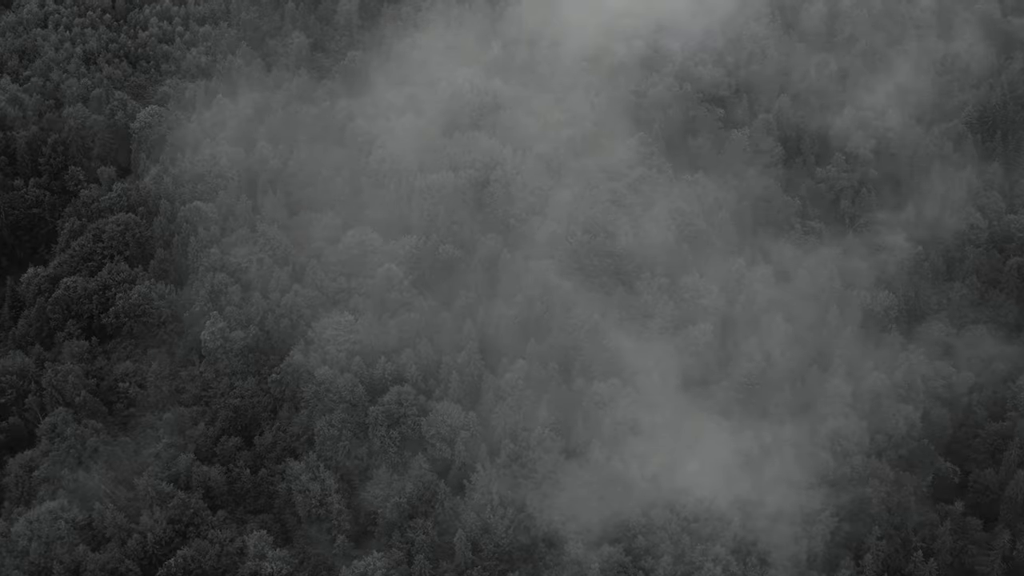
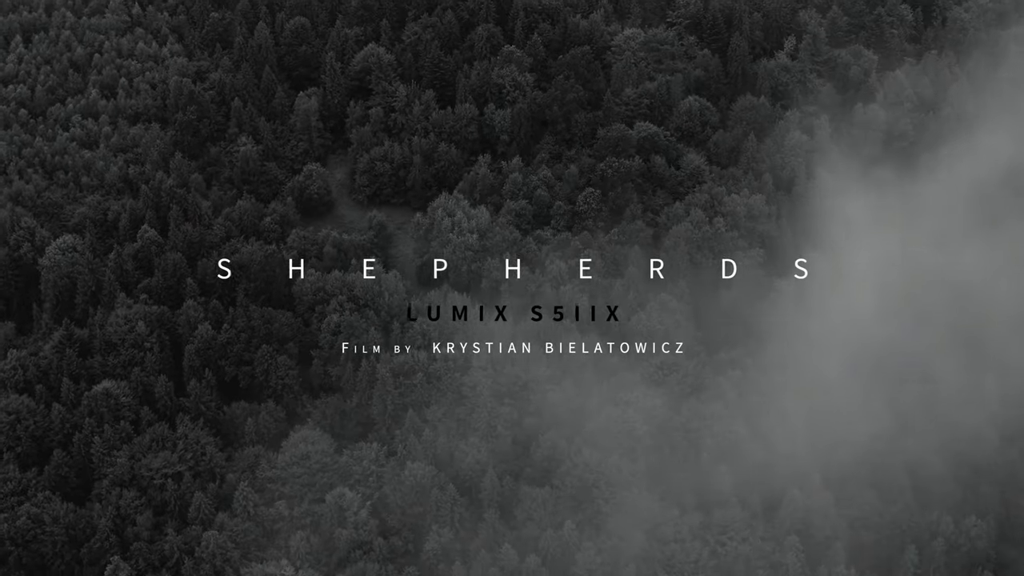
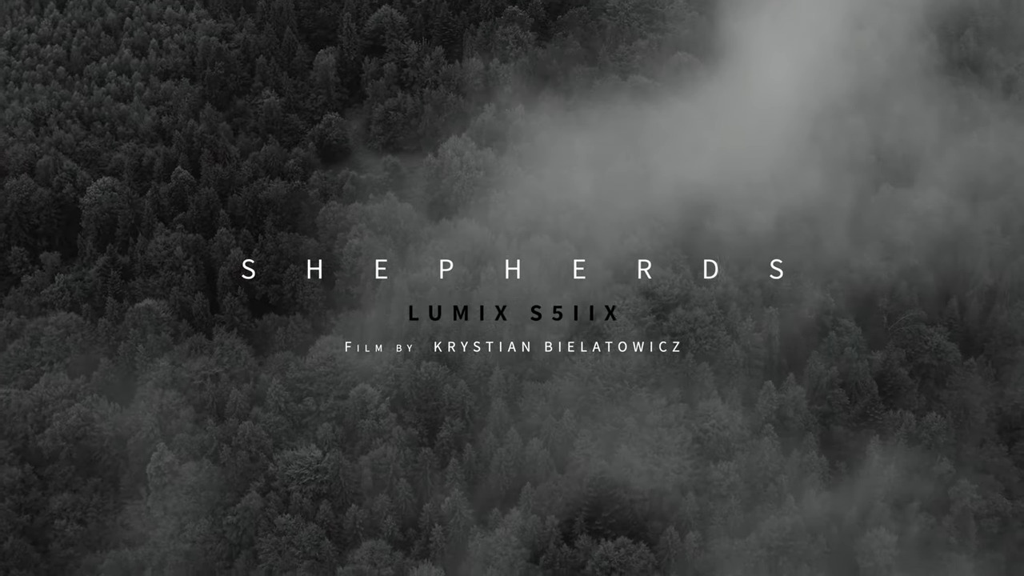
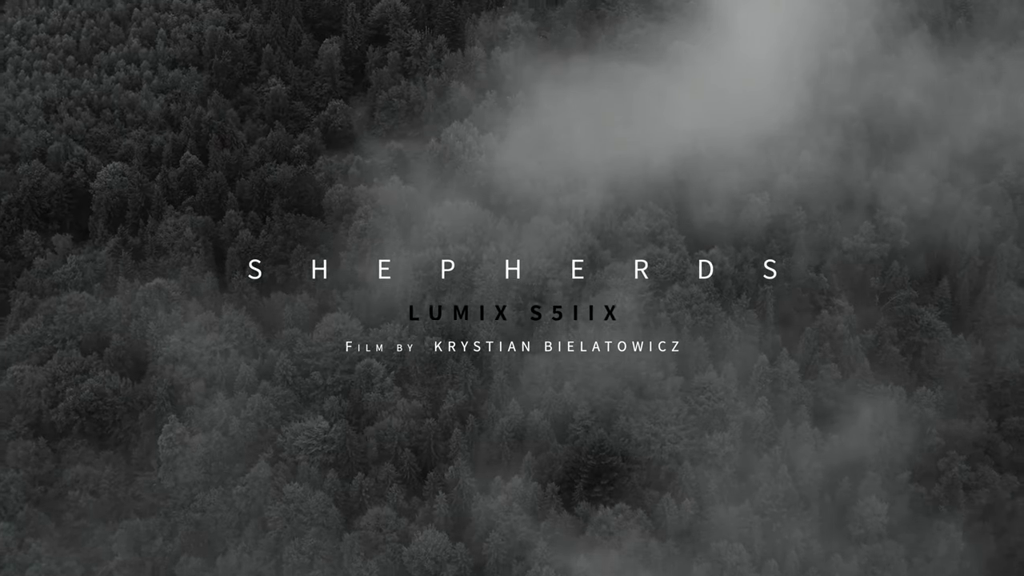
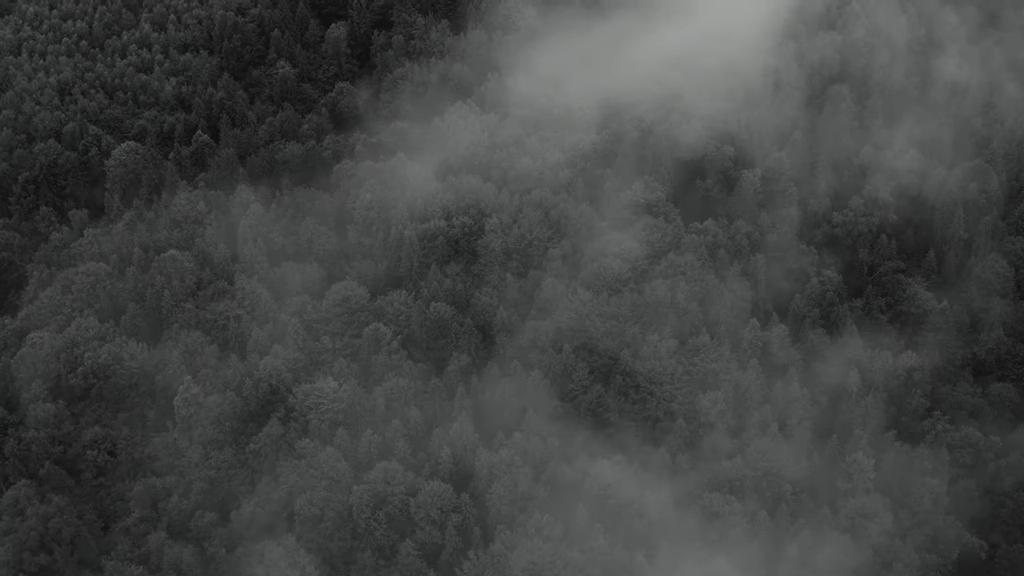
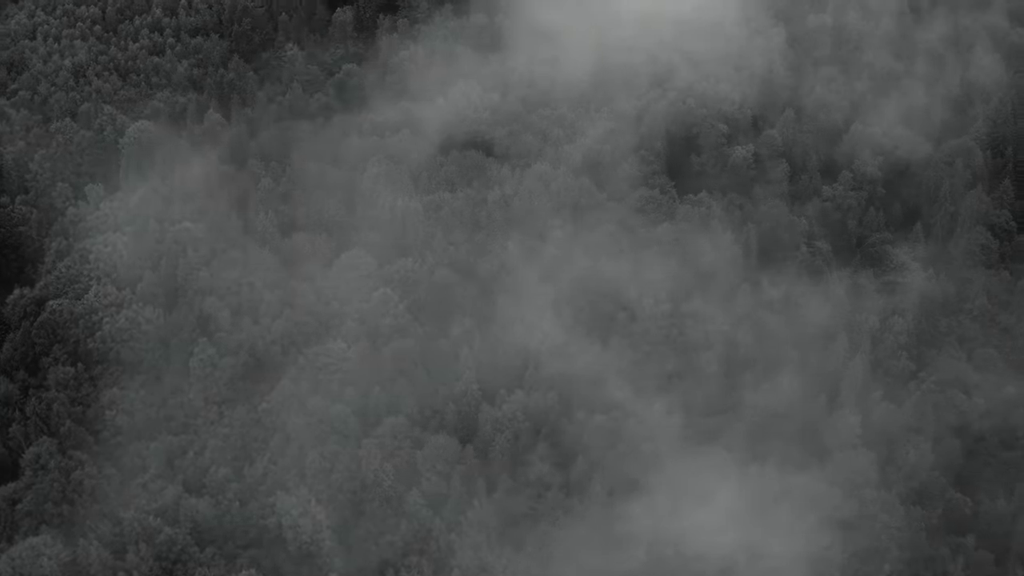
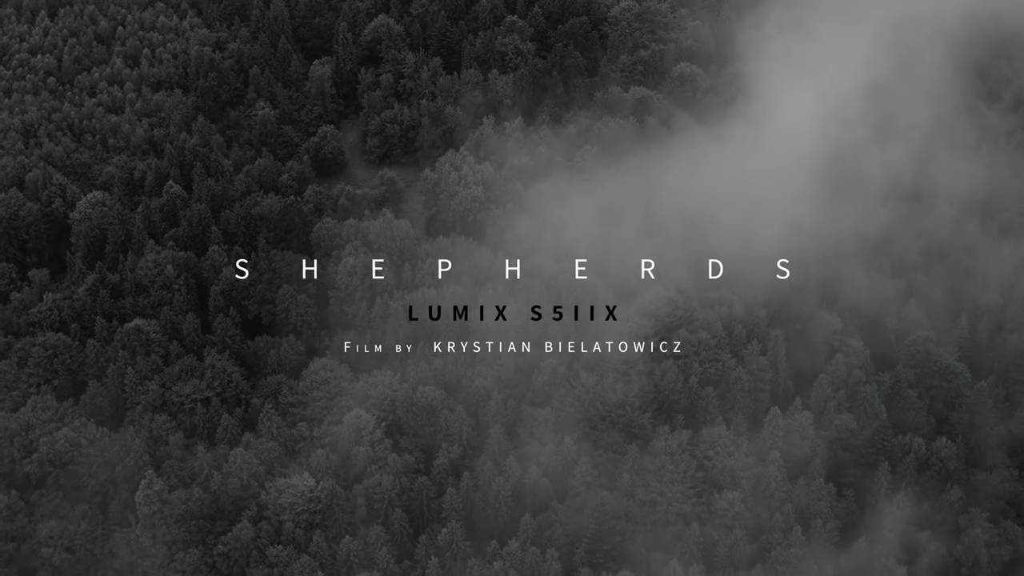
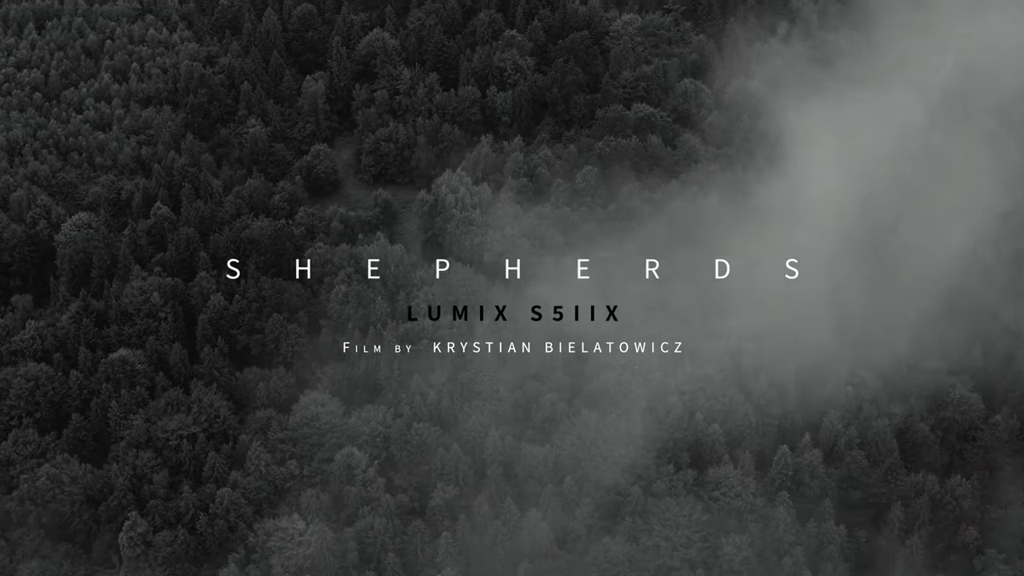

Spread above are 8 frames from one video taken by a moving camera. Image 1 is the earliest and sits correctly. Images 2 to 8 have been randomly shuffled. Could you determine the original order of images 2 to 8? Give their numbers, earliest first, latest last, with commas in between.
6, 5, 4, 3, 7, 8, 2
